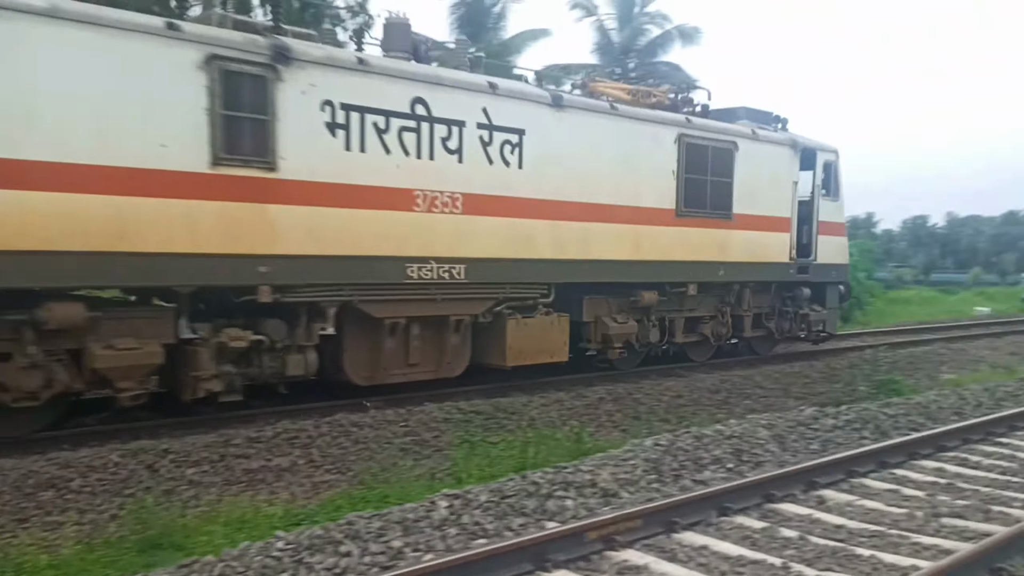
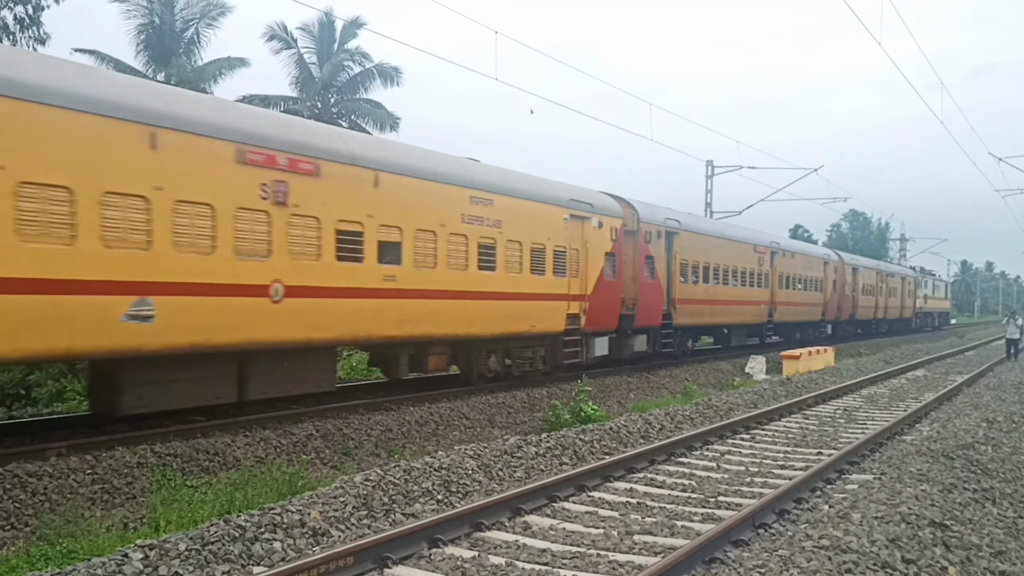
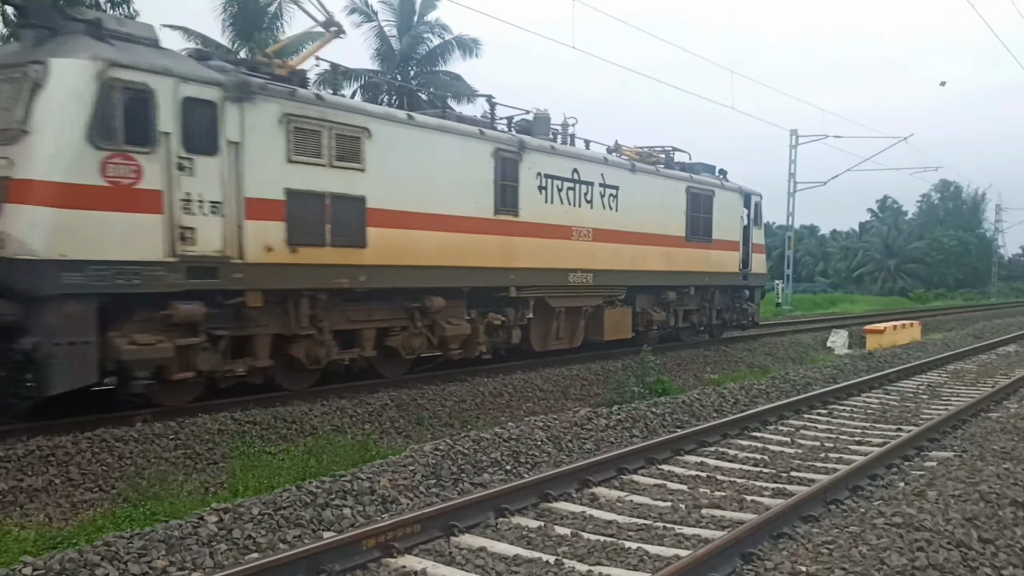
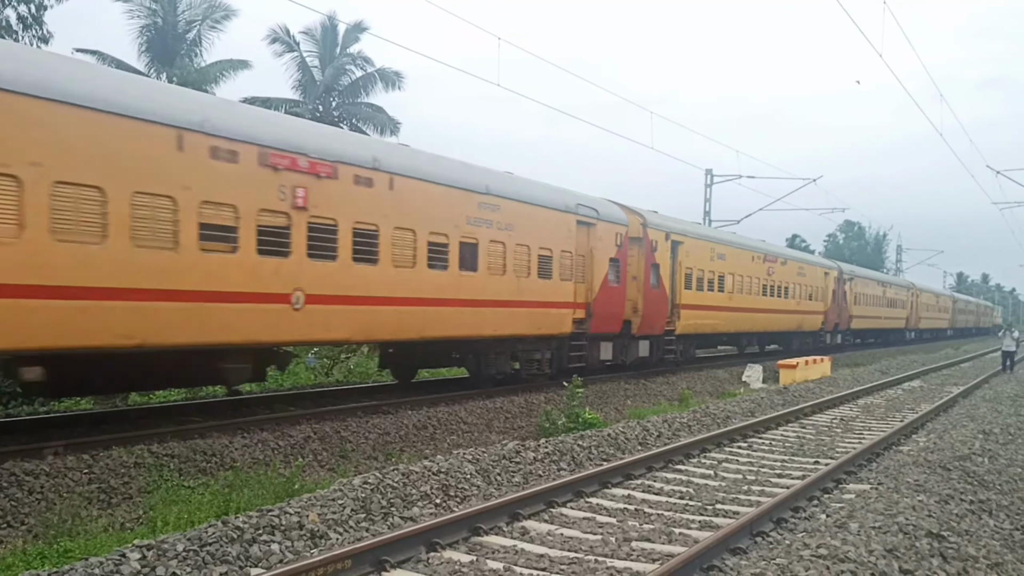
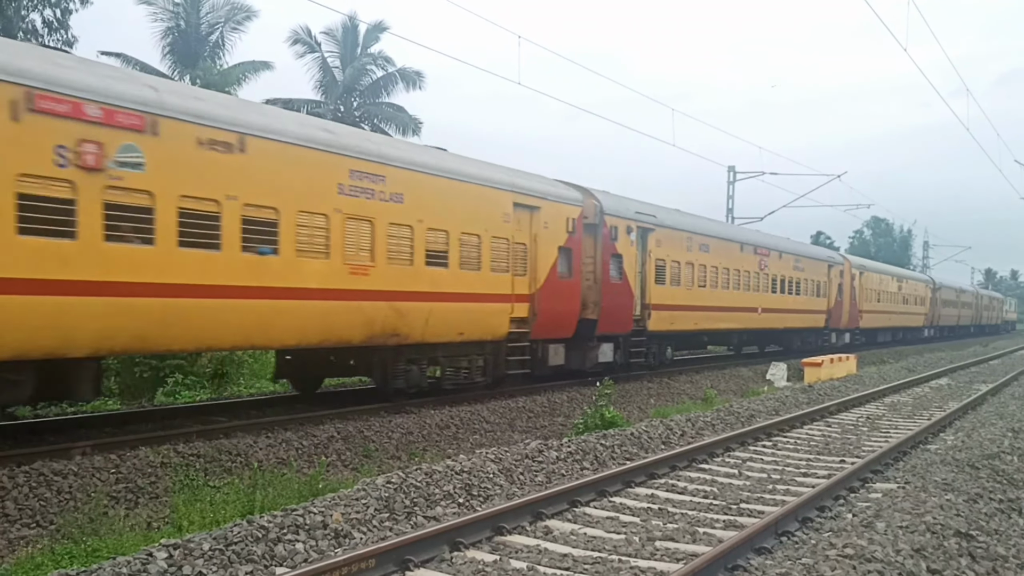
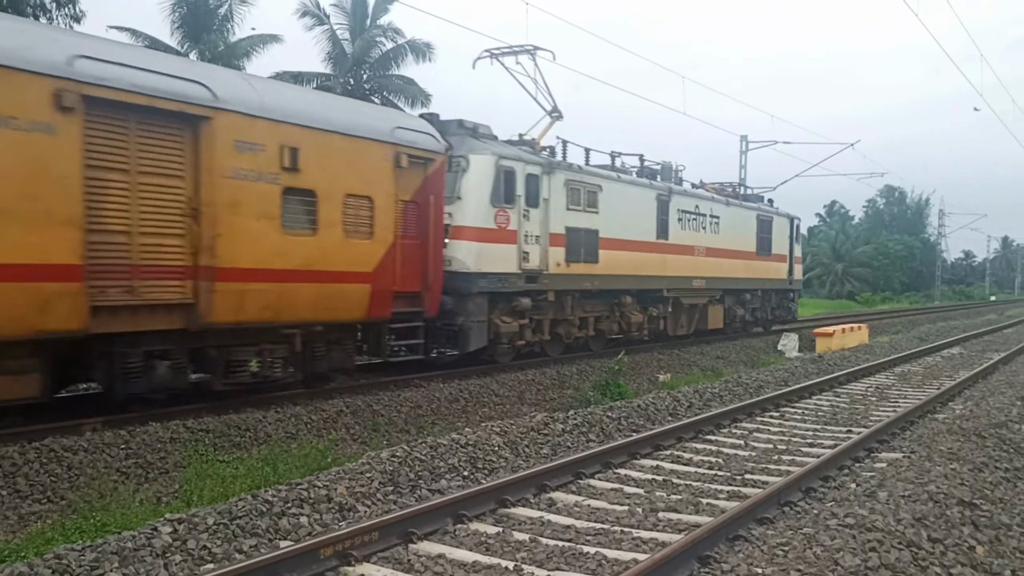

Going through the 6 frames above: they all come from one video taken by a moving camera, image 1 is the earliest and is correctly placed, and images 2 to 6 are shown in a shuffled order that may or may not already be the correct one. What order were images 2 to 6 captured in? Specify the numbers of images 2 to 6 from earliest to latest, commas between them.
3, 6, 2, 5, 4
